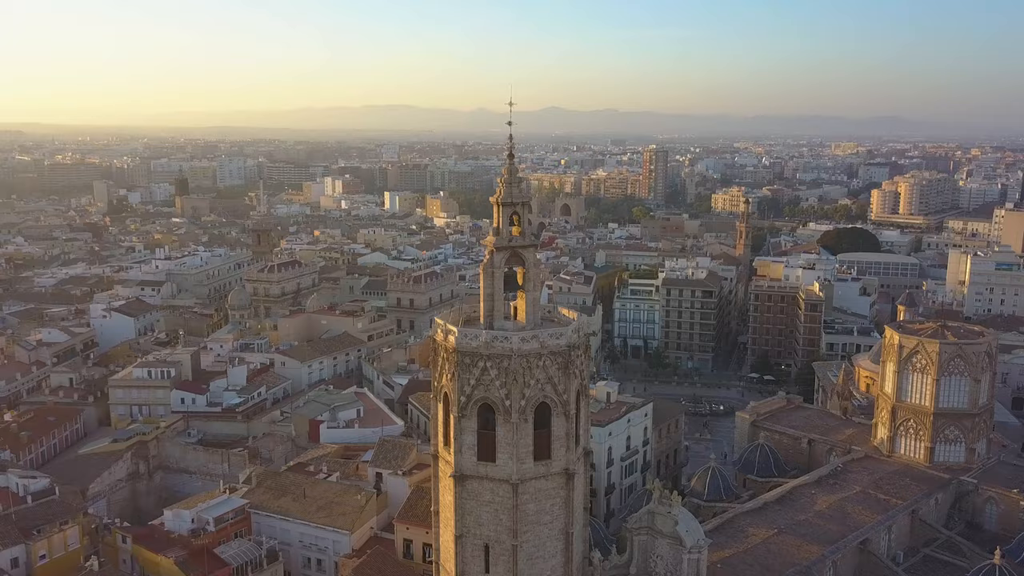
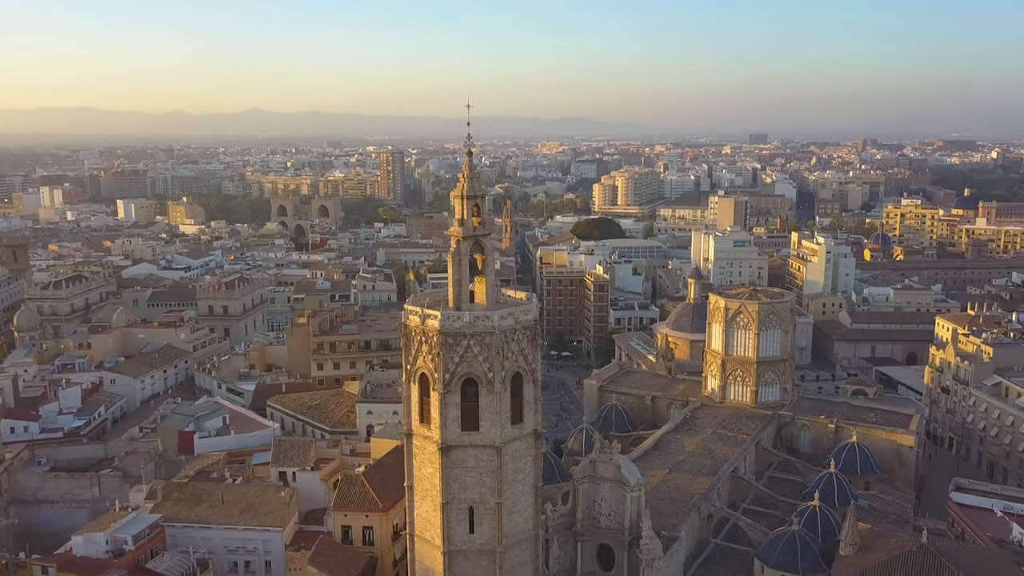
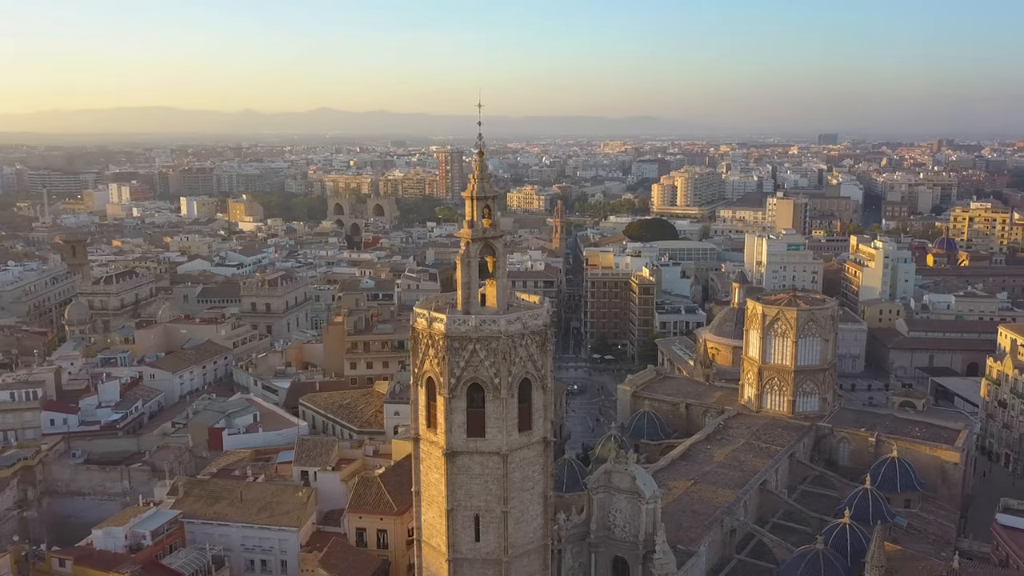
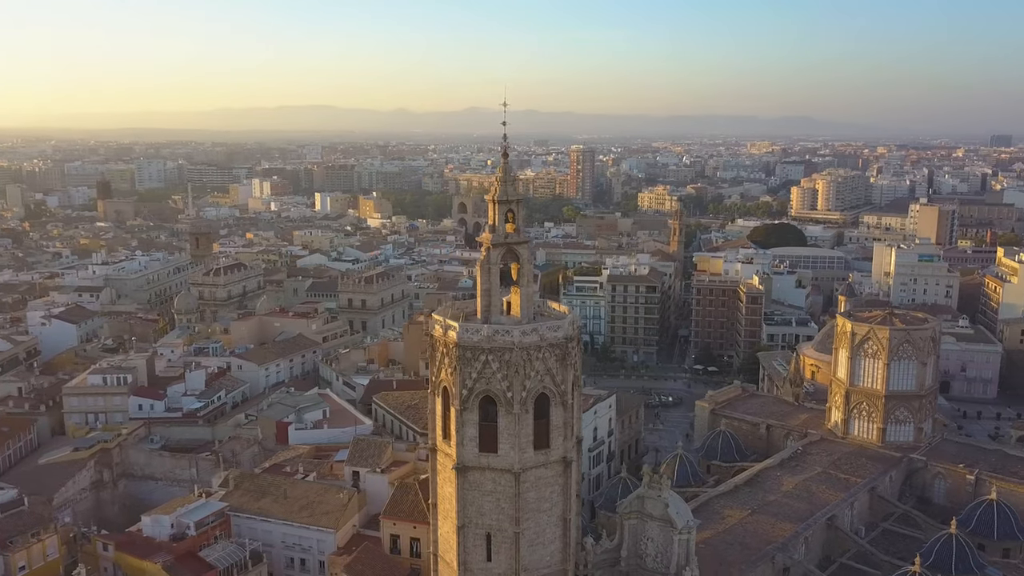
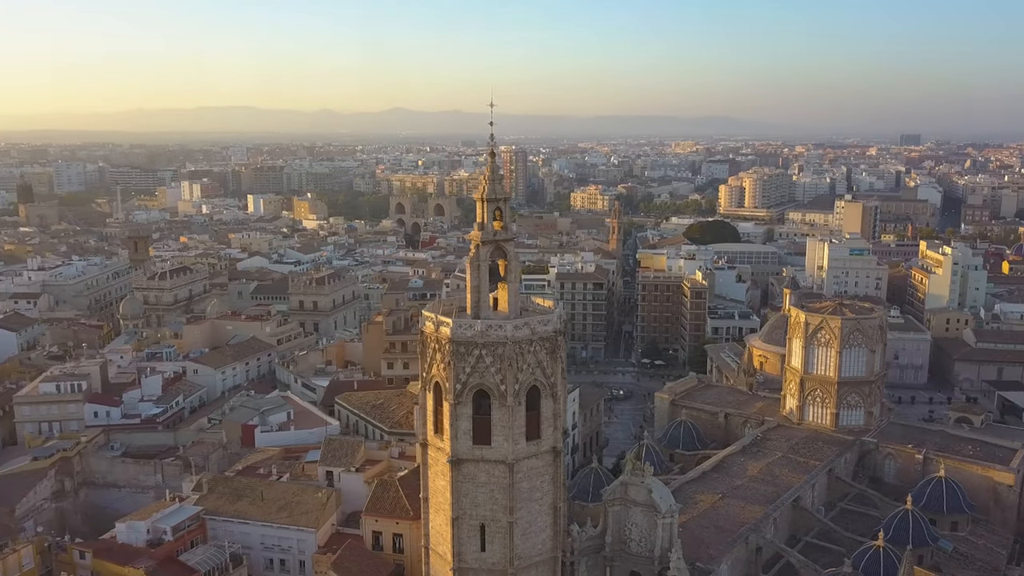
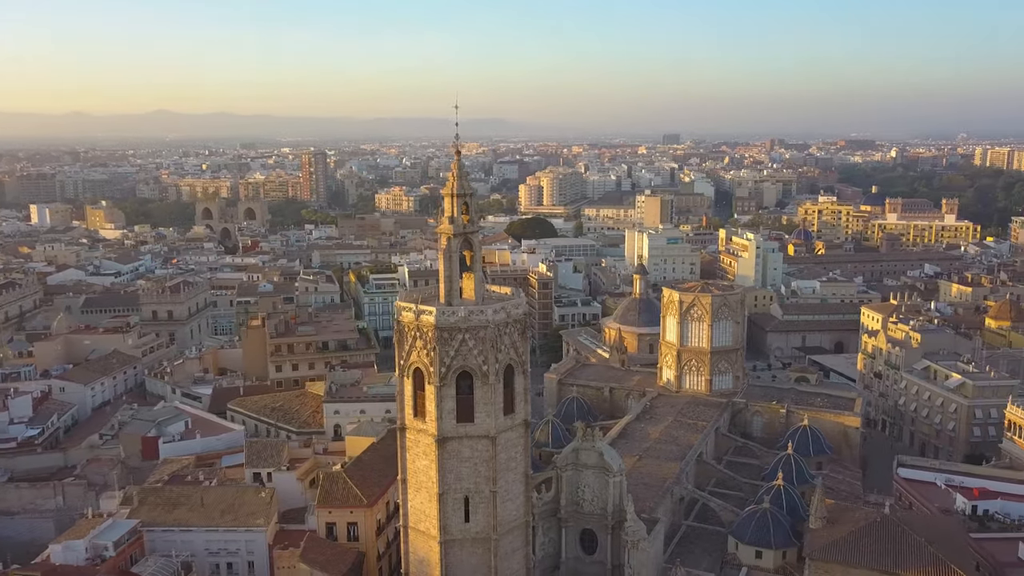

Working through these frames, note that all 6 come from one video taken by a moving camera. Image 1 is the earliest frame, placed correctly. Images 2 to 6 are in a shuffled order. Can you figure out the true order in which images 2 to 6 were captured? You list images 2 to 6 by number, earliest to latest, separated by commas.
4, 5, 3, 2, 6
